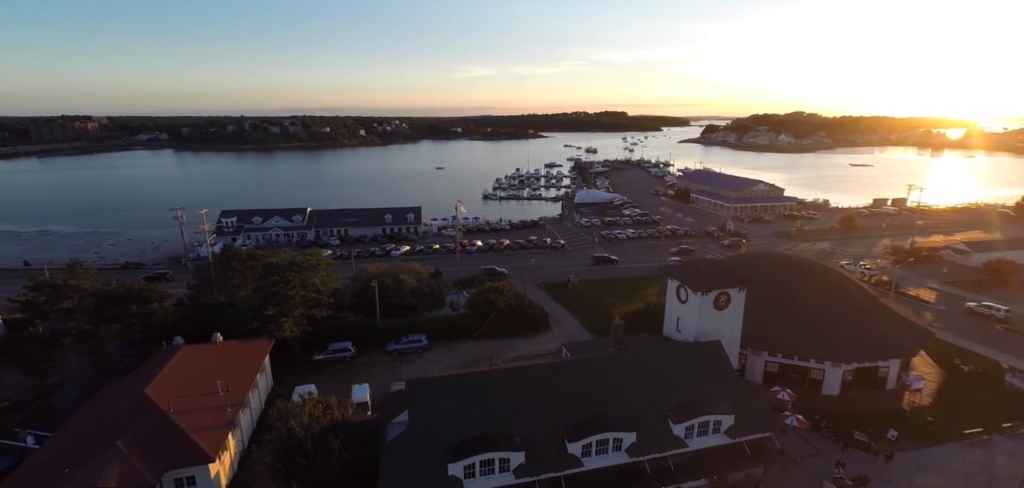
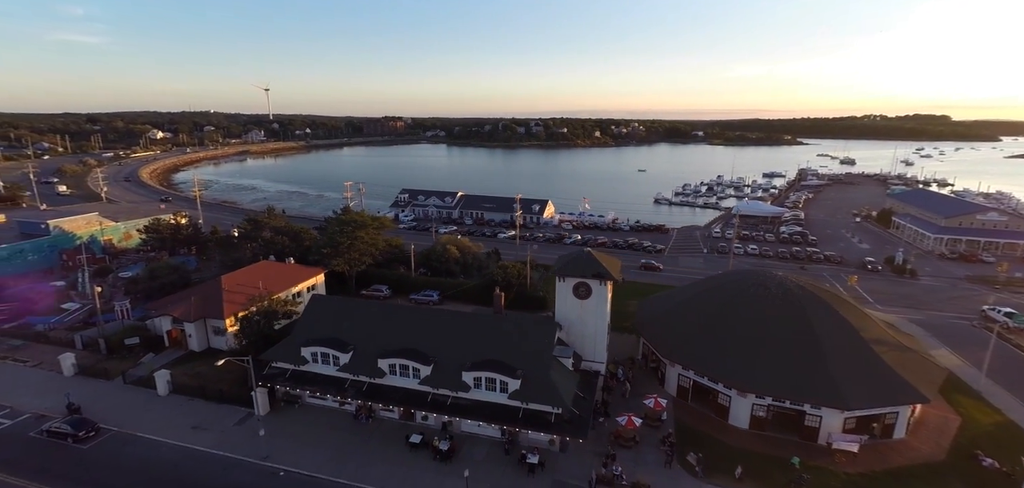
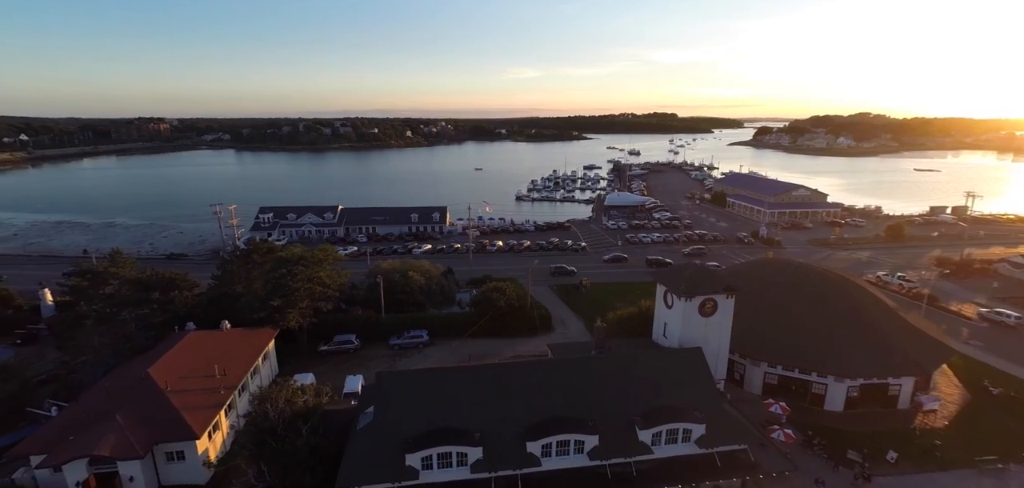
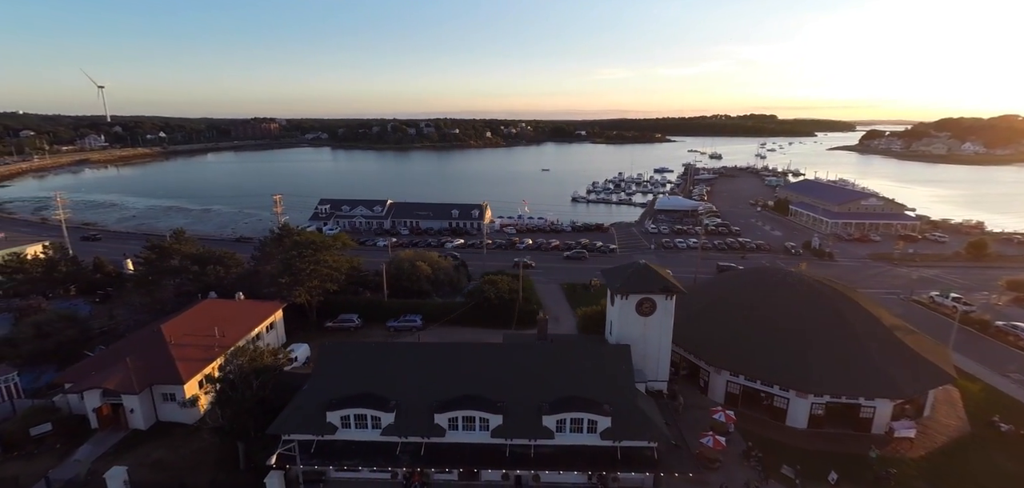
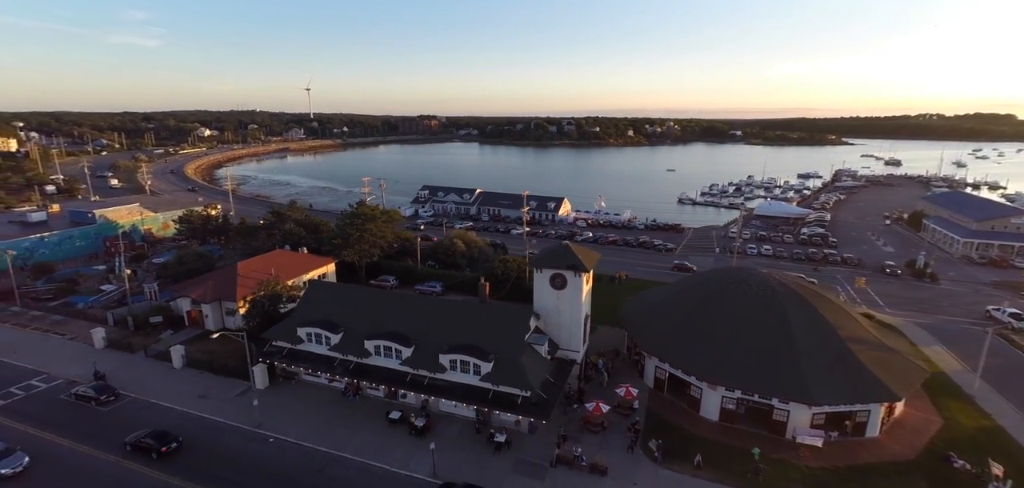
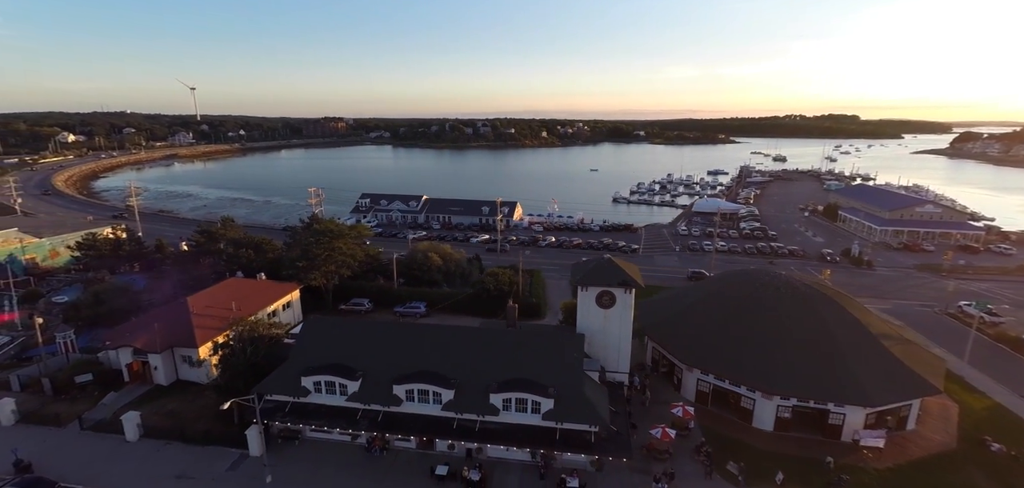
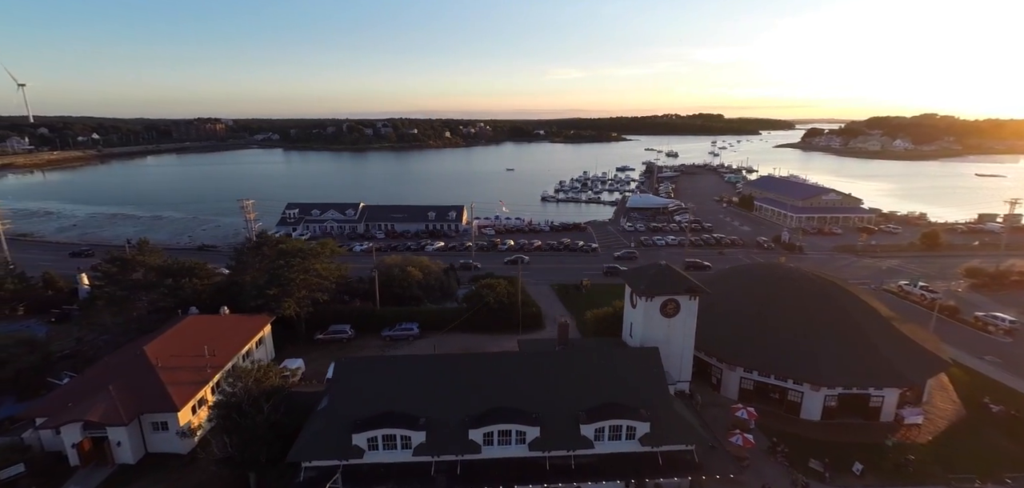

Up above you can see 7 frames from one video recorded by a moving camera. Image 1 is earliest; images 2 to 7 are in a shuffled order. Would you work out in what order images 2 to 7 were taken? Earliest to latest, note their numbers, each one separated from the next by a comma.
3, 7, 4, 6, 2, 5
